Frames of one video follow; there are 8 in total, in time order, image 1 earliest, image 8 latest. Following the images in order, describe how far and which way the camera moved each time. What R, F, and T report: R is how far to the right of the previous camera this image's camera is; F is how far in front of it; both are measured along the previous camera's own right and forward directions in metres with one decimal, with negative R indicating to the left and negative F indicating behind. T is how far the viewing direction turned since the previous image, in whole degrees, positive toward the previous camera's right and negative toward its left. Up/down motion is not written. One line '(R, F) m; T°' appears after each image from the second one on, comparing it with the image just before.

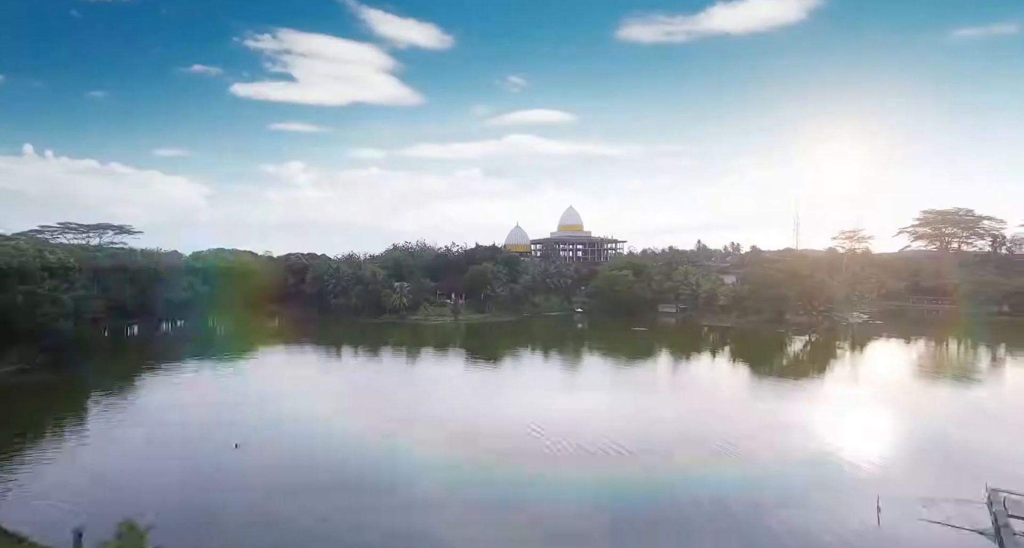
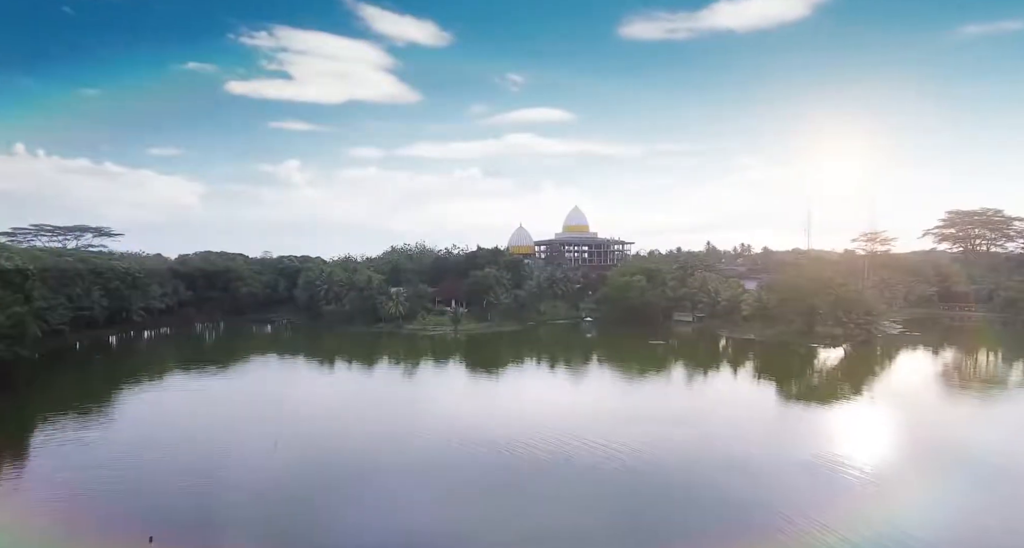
(-0.3, +3.8) m; 0°
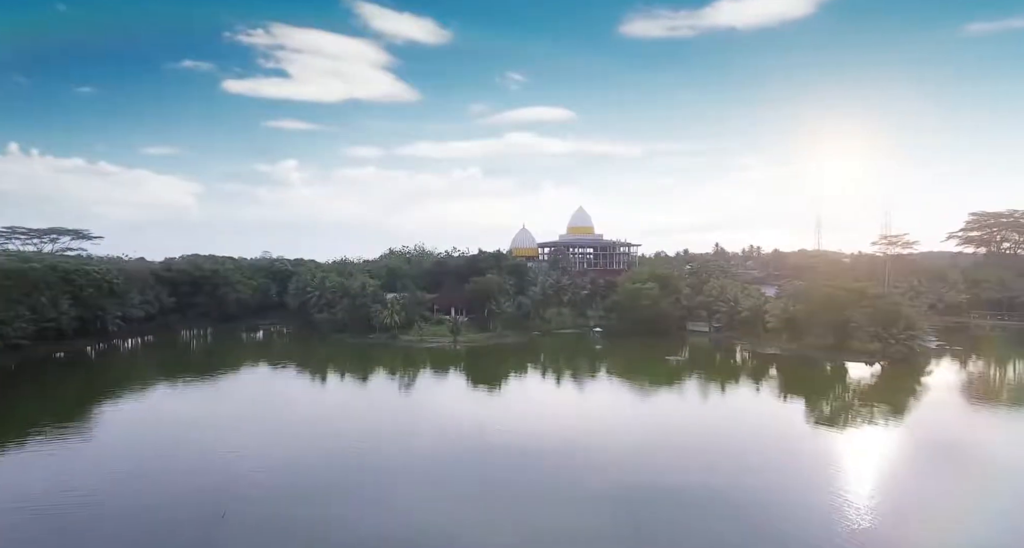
(-0.3, +3.5) m; 0°
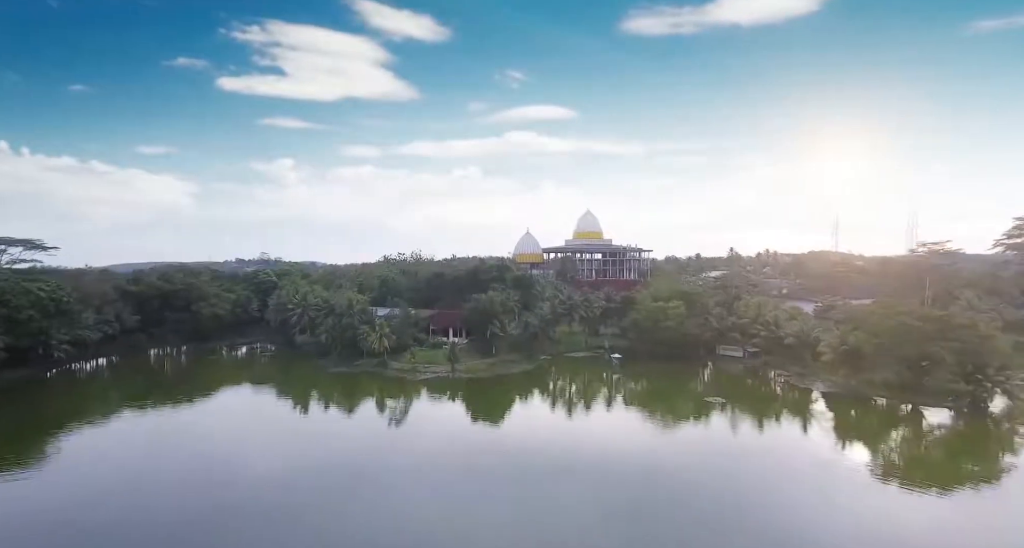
(-0.4, +6.0) m; 0°
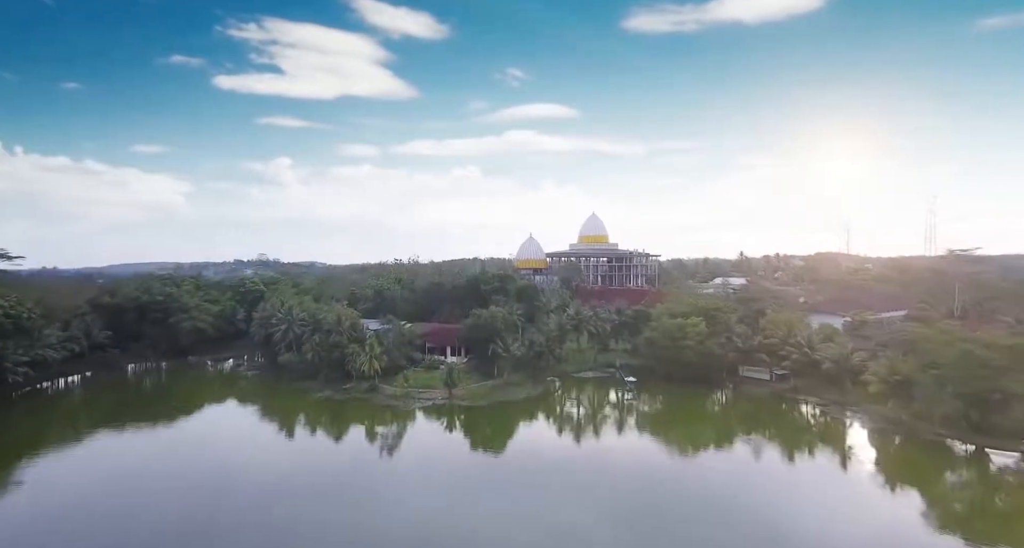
(-0.2, +3.8) m; 0°
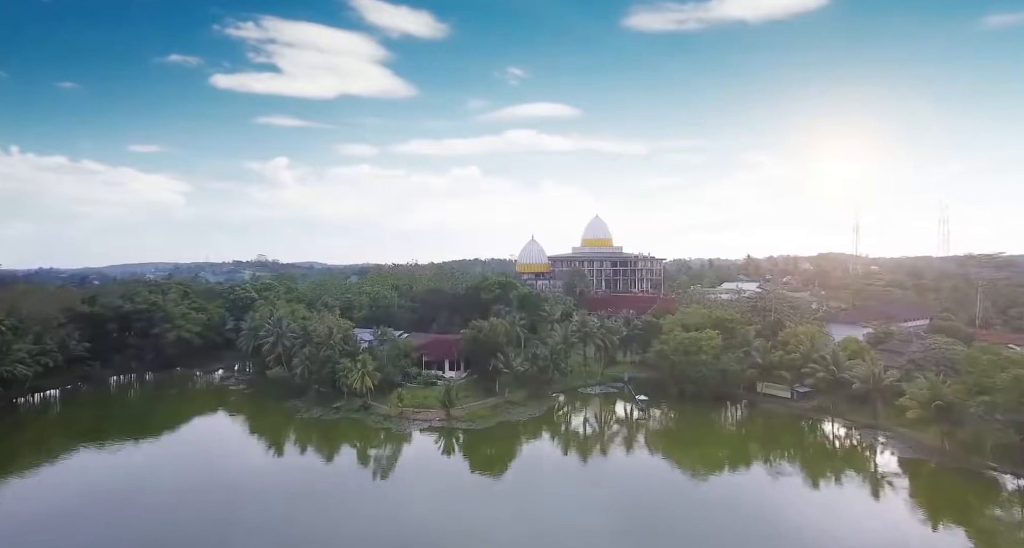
(-0.1, +2.6) m; 0°
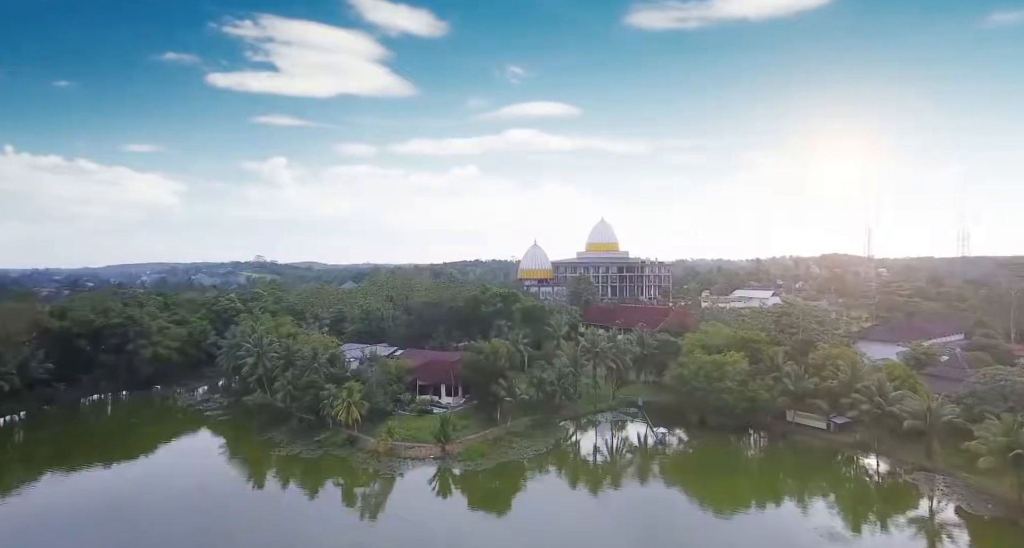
(-0.2, +3.7) m; 0°
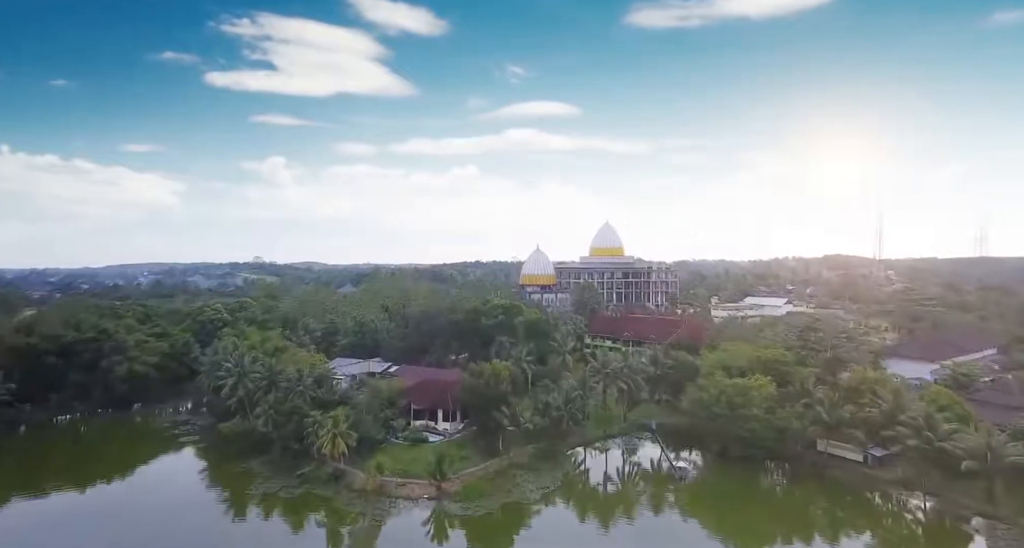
(-0.1, +3.1) m; 0°
